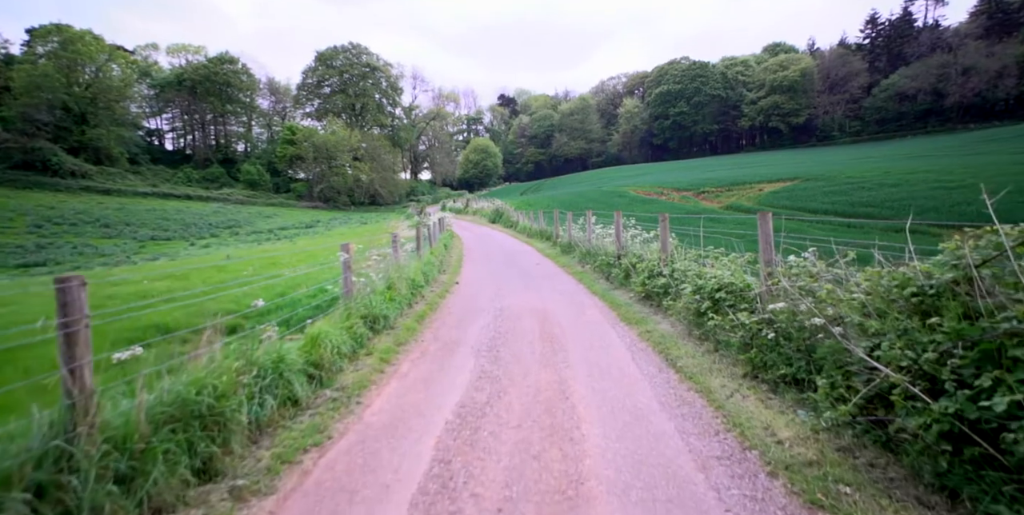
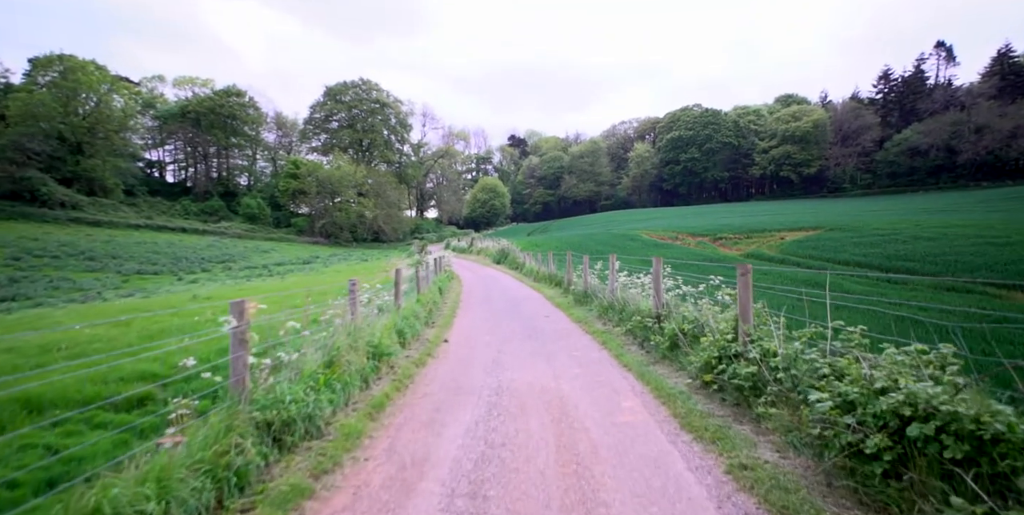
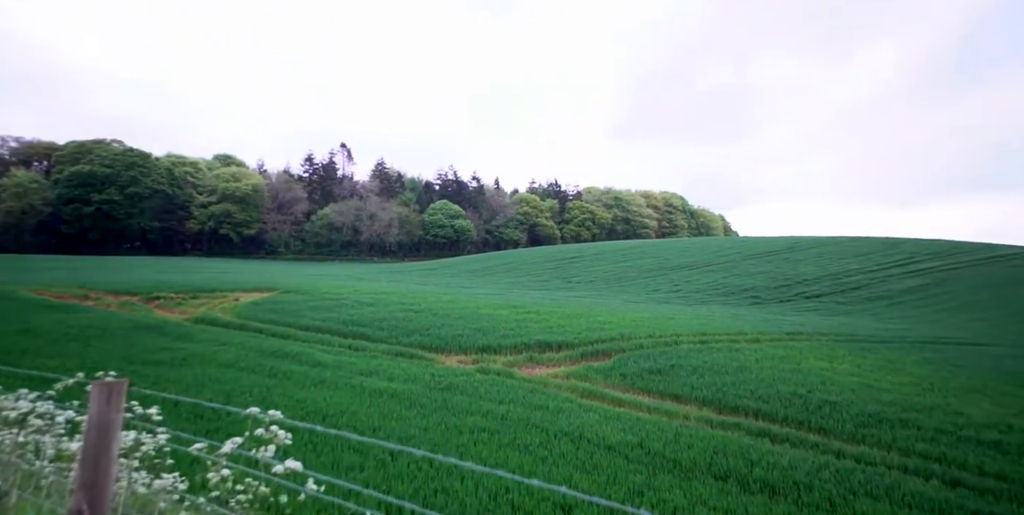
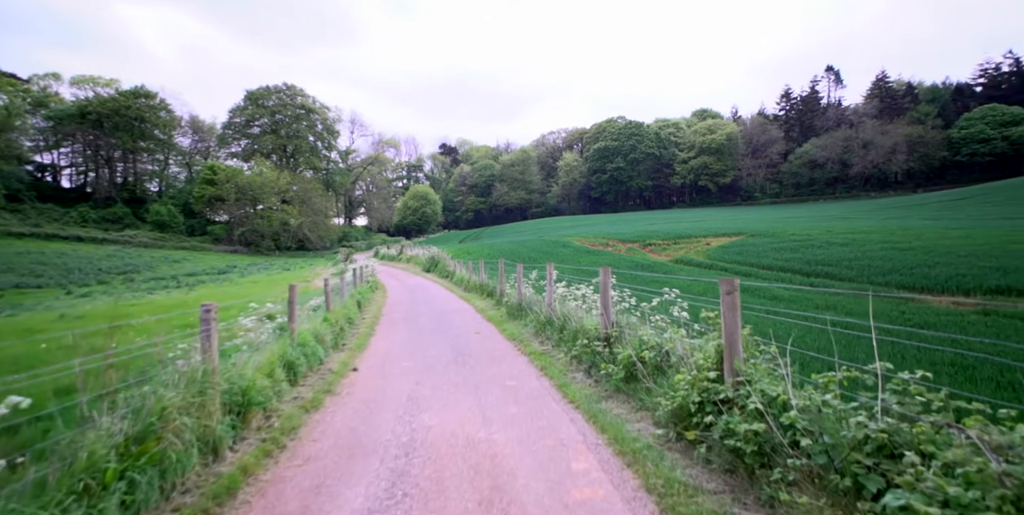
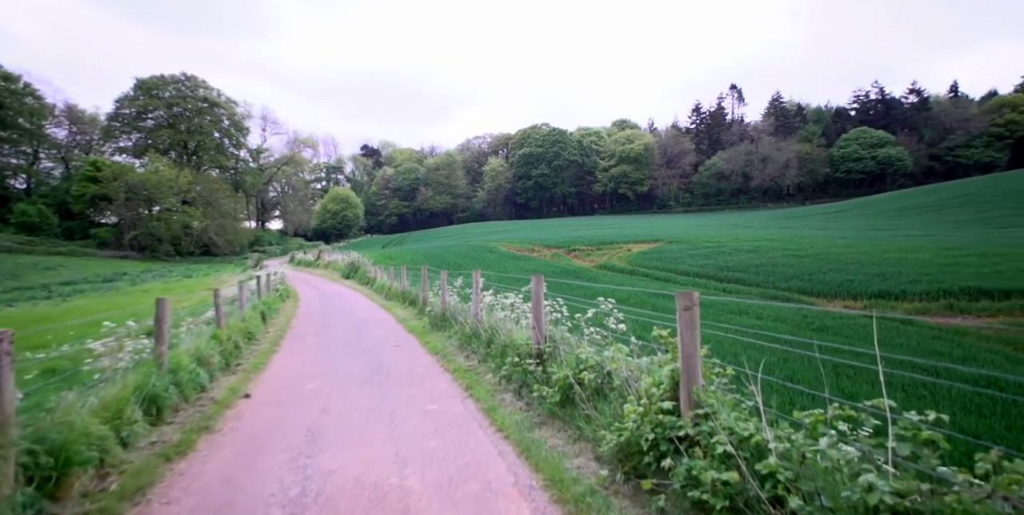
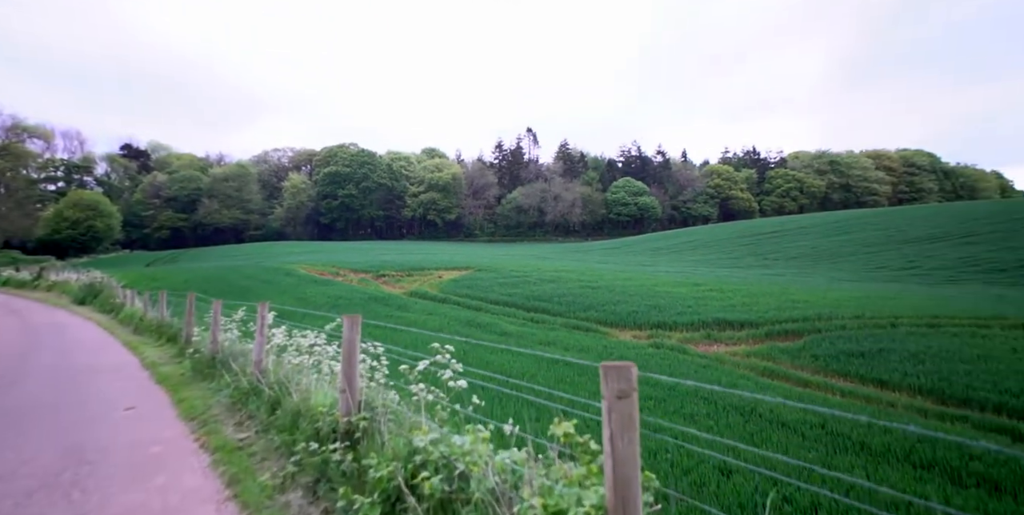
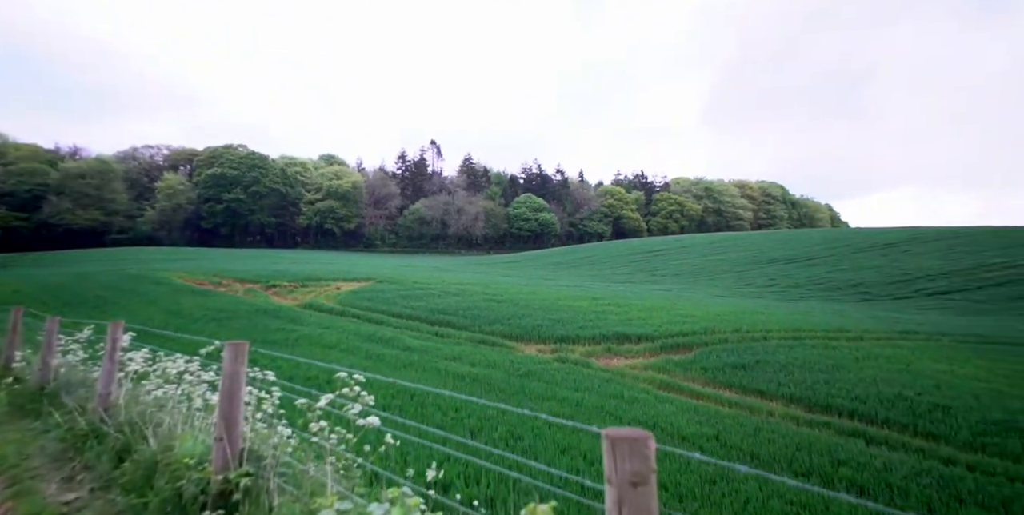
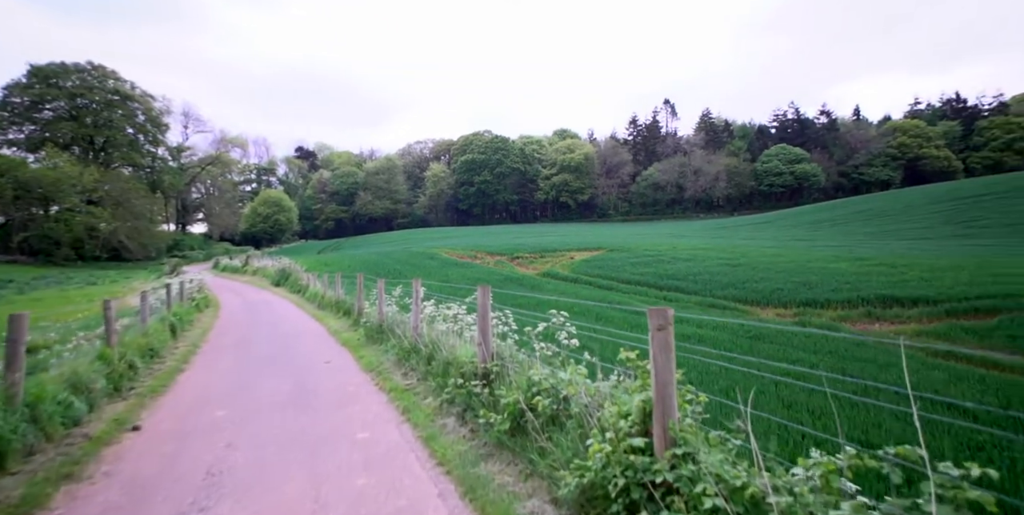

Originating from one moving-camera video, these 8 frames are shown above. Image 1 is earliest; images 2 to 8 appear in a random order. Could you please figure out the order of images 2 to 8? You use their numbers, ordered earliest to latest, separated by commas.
2, 4, 5, 8, 6, 7, 3
